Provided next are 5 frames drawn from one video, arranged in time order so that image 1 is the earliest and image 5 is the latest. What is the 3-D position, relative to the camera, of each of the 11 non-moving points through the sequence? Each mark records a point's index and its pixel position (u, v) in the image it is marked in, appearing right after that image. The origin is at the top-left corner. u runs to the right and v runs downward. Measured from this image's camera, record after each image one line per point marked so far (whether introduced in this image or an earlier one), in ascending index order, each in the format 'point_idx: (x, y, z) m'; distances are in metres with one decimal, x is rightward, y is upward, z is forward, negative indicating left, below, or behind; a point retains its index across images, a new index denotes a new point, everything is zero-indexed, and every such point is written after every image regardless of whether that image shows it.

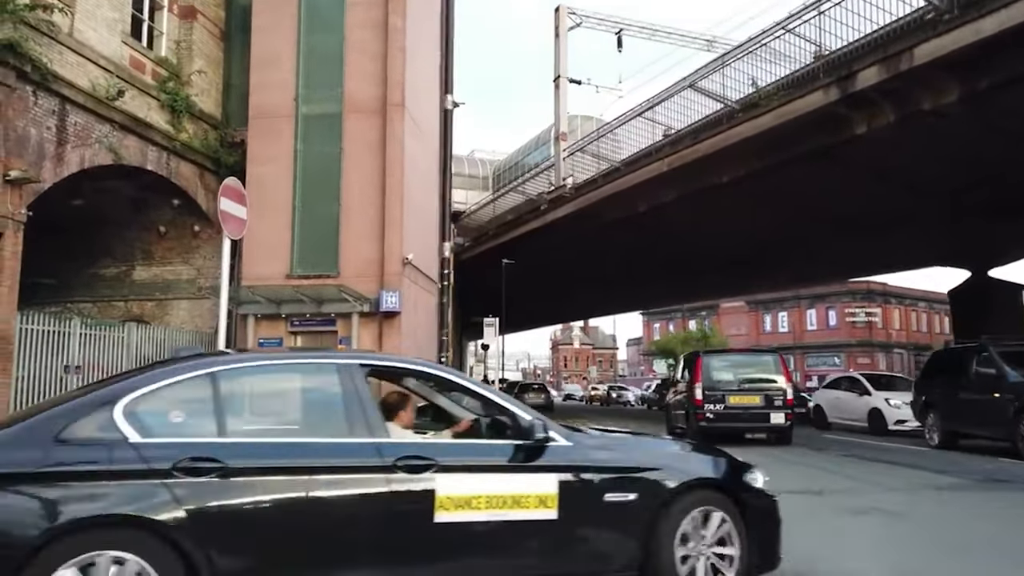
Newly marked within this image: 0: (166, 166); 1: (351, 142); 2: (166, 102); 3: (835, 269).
0: (-5.0, +1.7, +10.4) m
1: (-2.3, +2.1, +10.5) m
2: (-5.0, +2.7, +10.5) m
3: (+7.4, +0.5, +16.7) m
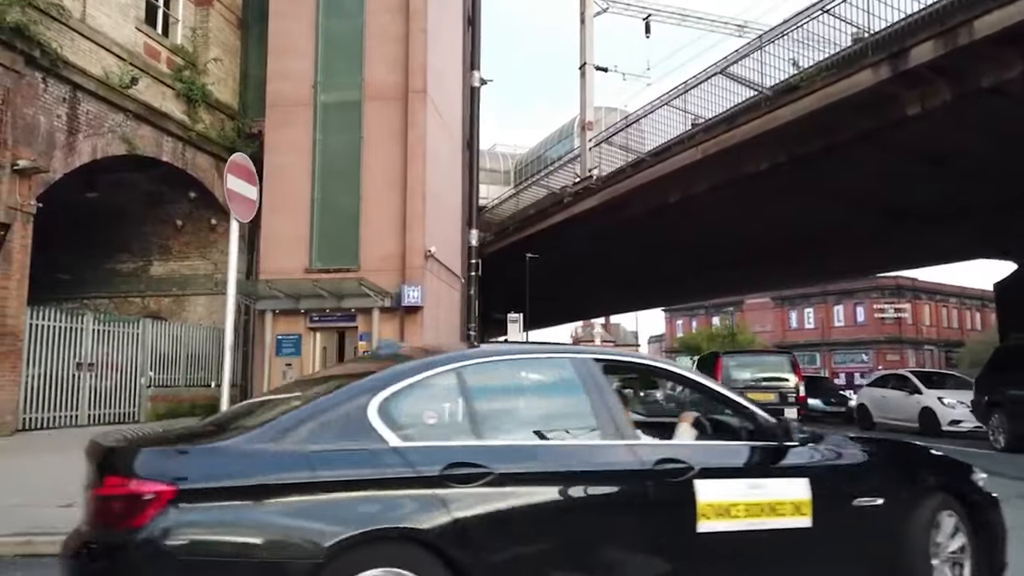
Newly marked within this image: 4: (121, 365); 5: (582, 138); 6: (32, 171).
0: (-4.6, +1.8, +10.1) m
1: (-1.9, +2.2, +10.1) m
2: (-4.6, +2.8, +10.2) m
3: (+7.9, +0.6, +16.0) m
4: (-4.9, -1.0, +9.2) m
5: (+1.4, +3.0, +14.6) m
6: (-4.8, +1.2, +7.4) m
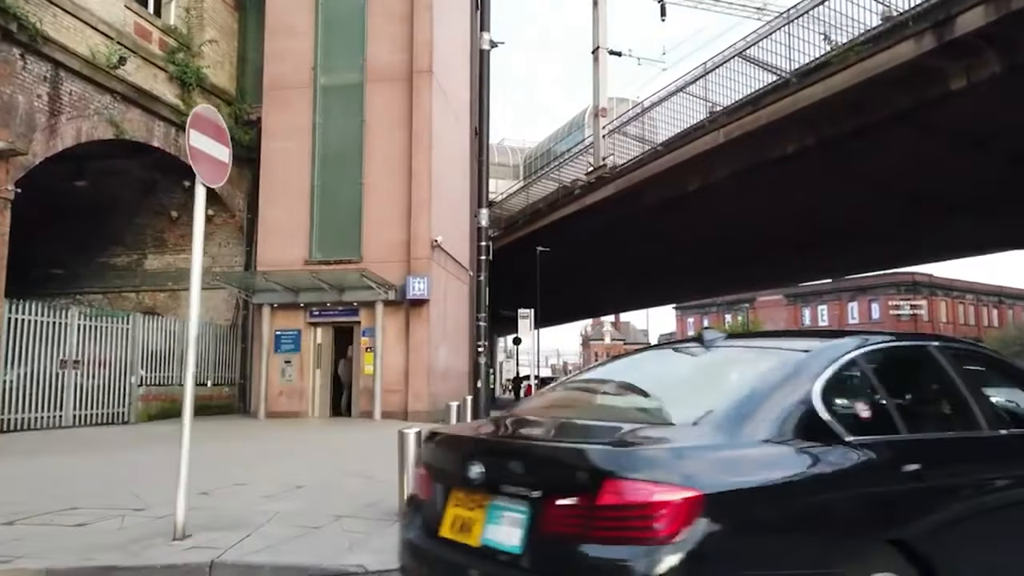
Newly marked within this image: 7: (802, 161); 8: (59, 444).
0: (-4.4, +1.9, +9.6) m
1: (-1.8, +2.3, +9.5) m
2: (-4.5, +2.8, +9.7) m
3: (+8.2, +0.7, +15.4) m
4: (-4.8, -0.9, +8.7) m
5: (+1.6, +3.1, +14.0) m
6: (-4.7, +1.3, +6.9) m
7: (+4.1, +1.8, +10.3) m
8: (-4.0, -1.4, +6.5) m
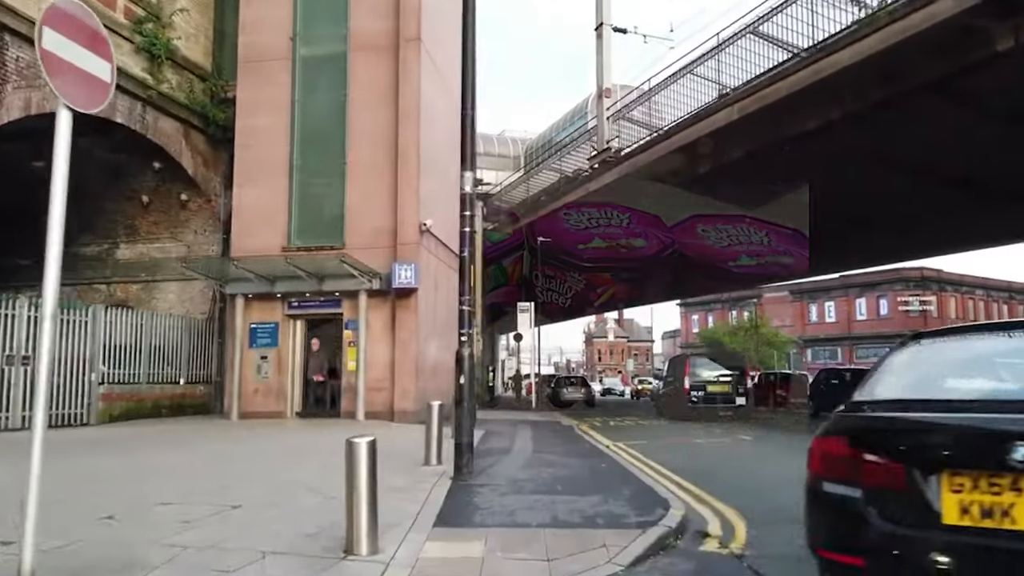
0: (-4.5, +2.0, +8.8) m
1: (-1.9, +2.4, +8.8) m
2: (-4.5, +3.0, +8.9) m
3: (+8.1, +0.9, +14.5) m
4: (-4.8, -0.8, +7.9) m
5: (+1.6, +3.3, +13.2) m
6: (-4.8, +1.4, +6.1) m
7: (+4.1, +1.9, +9.5) m
8: (-4.1, -1.3, +5.8) m
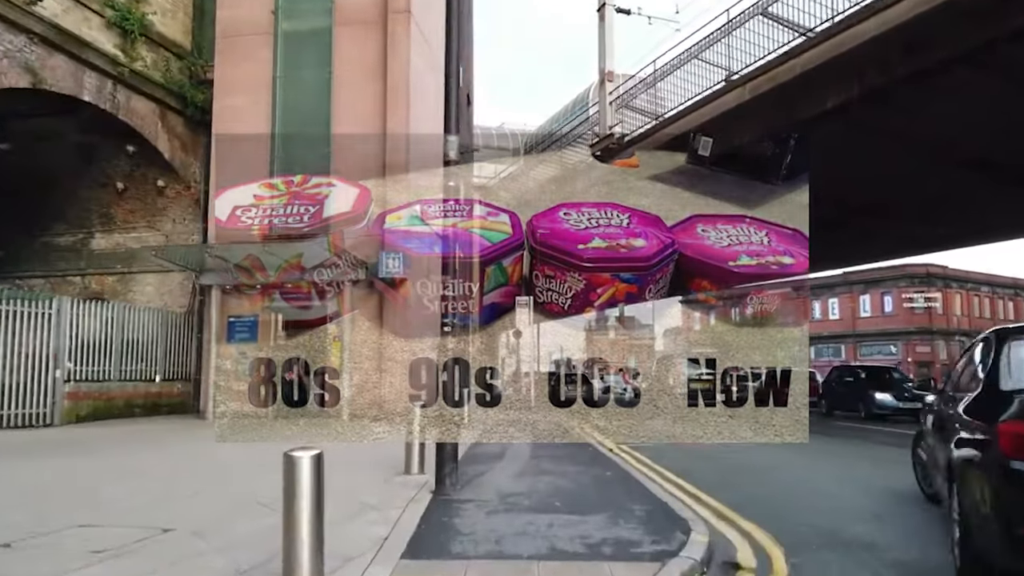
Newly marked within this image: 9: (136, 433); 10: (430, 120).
0: (-4.5, +2.1, +8.3) m
1: (-1.9, +2.5, +8.2) m
2: (-4.6, +3.1, +8.3) m
3: (+8.1, +1.0, +14.0) m
4: (-4.9, -0.7, +7.3) m
5: (+1.5, +3.4, +12.7) m
6: (-4.8, +1.5, +5.5) m
7: (+4.0, +2.0, +8.9) m
8: (-4.1, -1.2, +5.2) m
9: (-4.0, -1.5, +7.6) m
10: (-1.0, +2.1, +8.8) m
